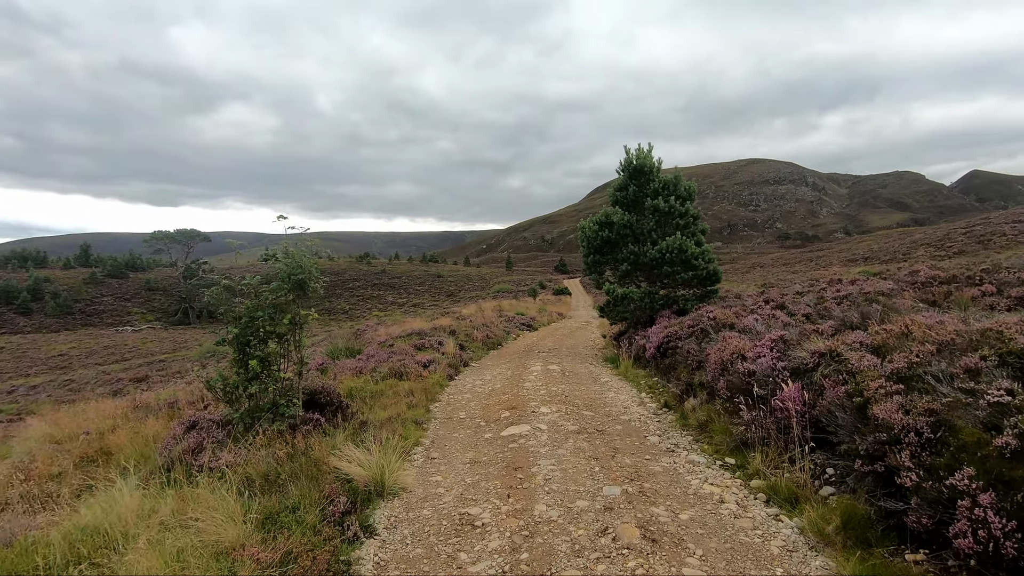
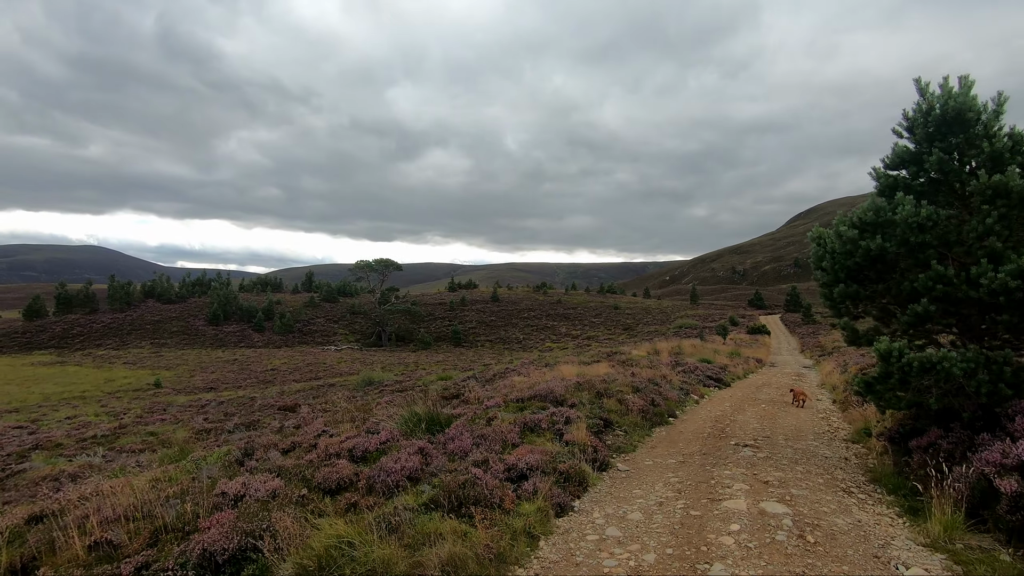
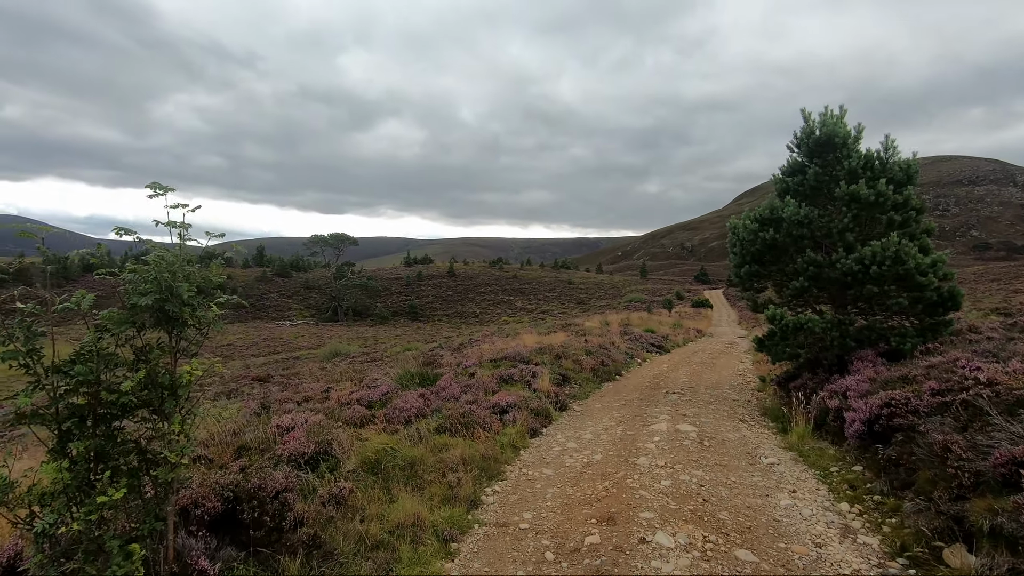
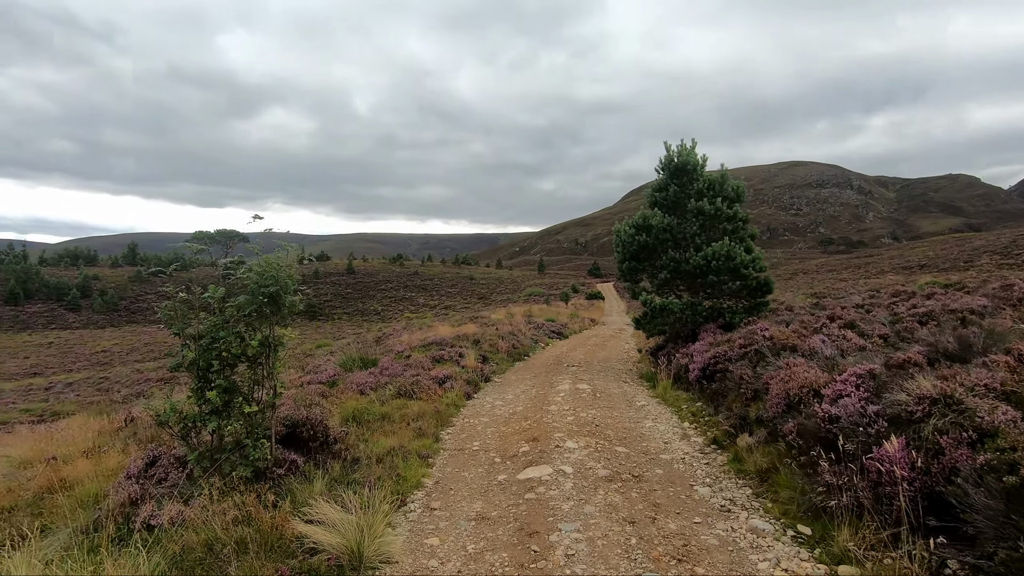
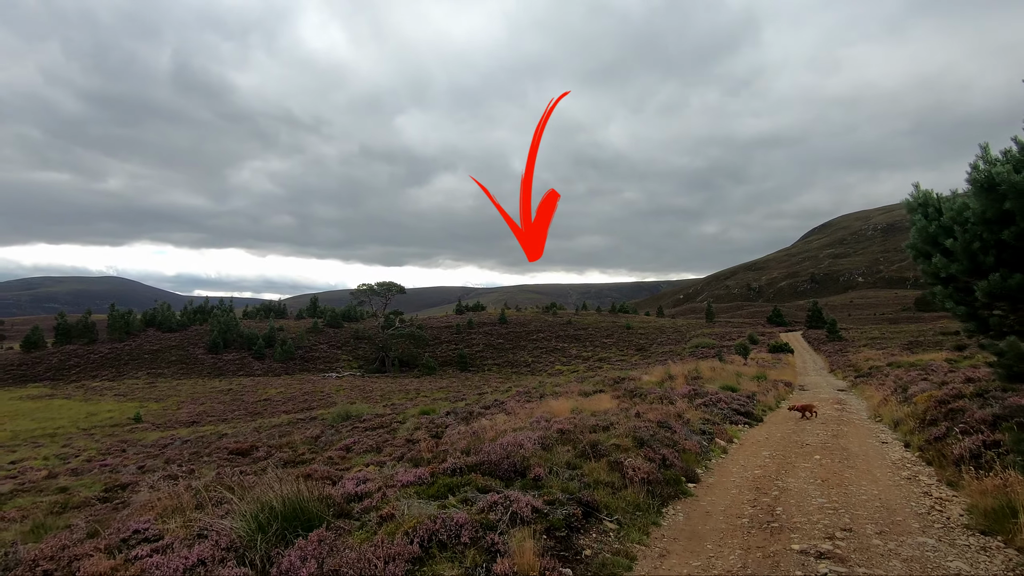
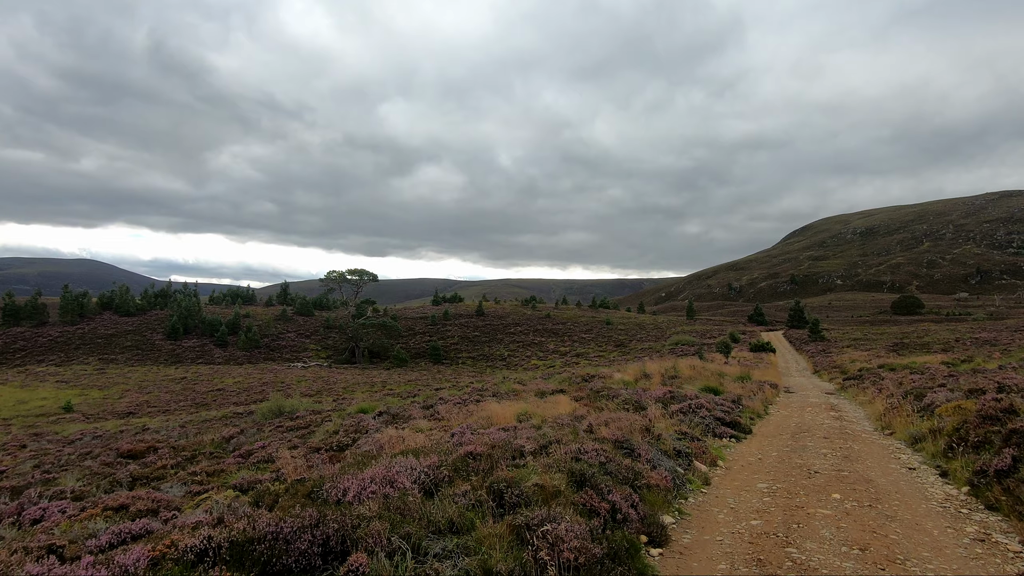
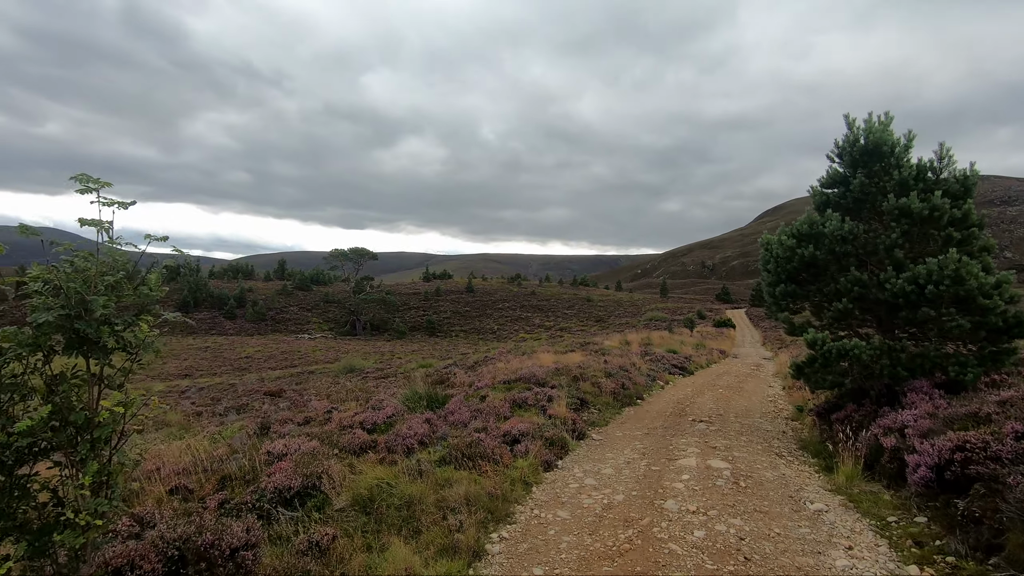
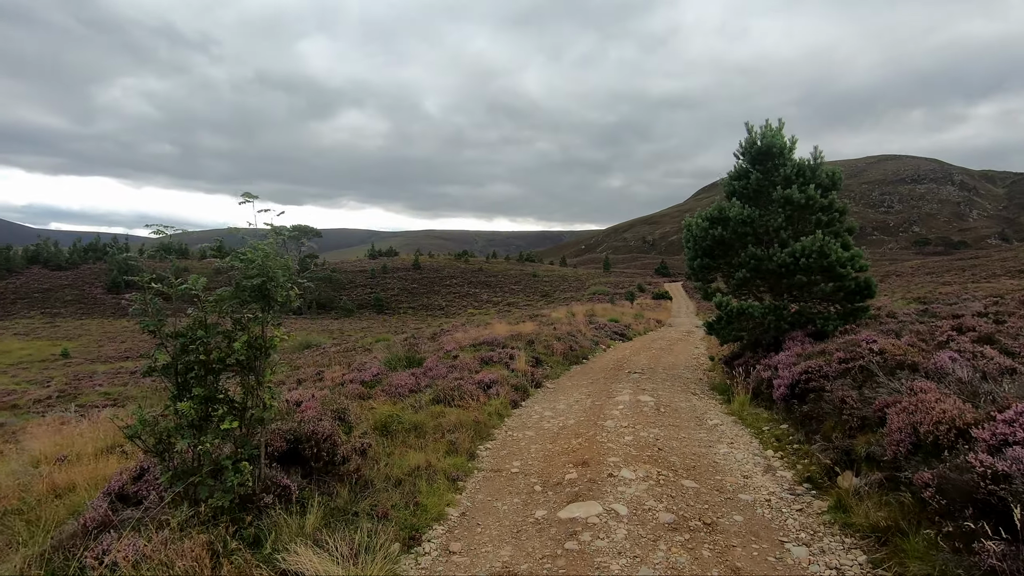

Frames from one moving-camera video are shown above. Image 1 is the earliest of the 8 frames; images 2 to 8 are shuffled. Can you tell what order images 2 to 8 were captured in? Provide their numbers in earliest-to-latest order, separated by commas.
4, 8, 3, 7, 2, 5, 6
